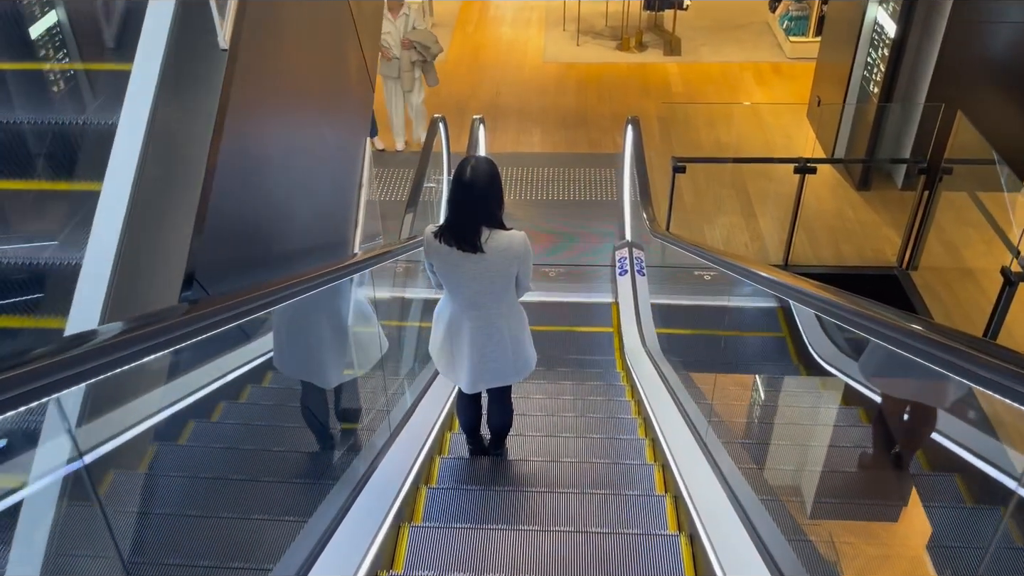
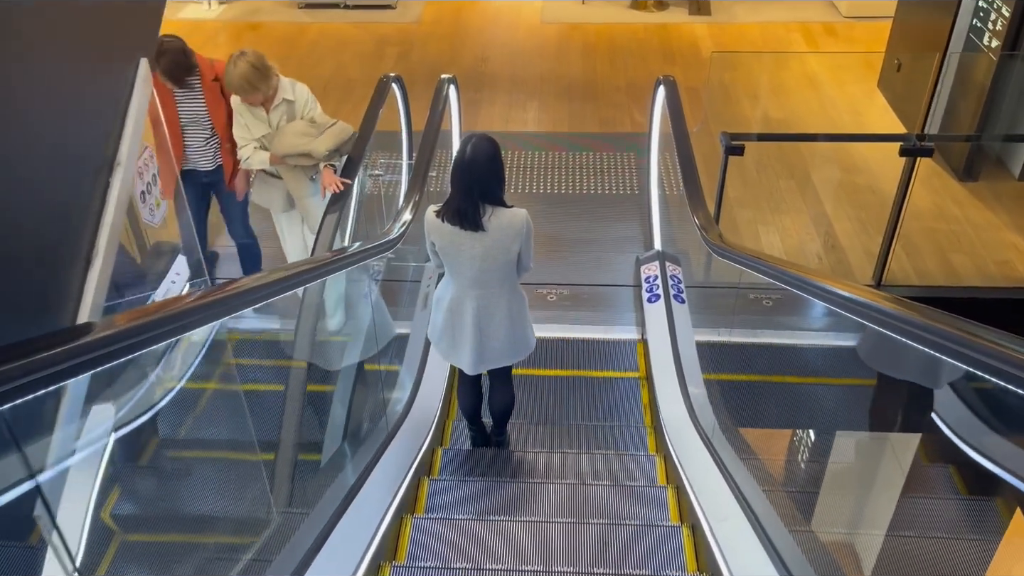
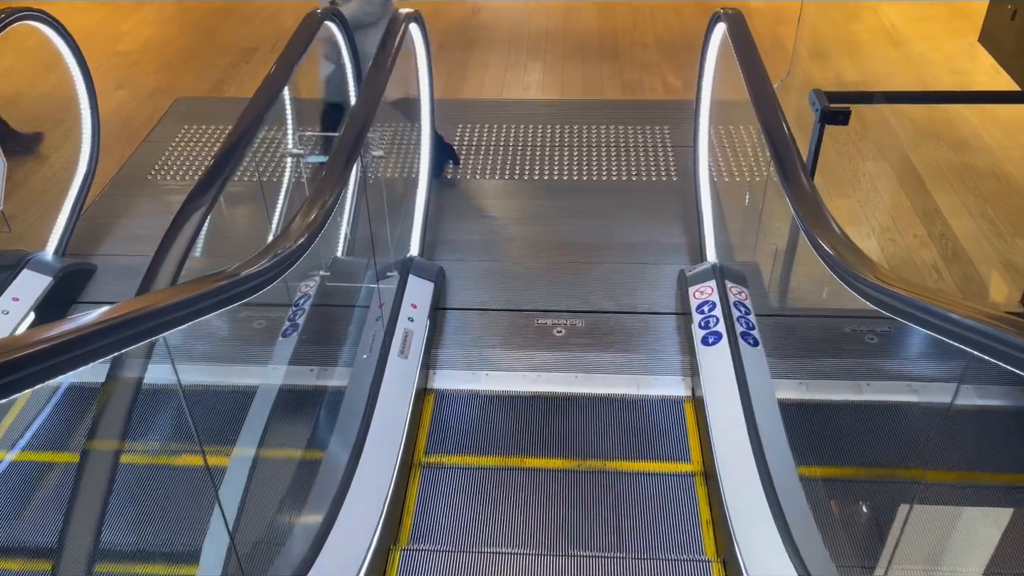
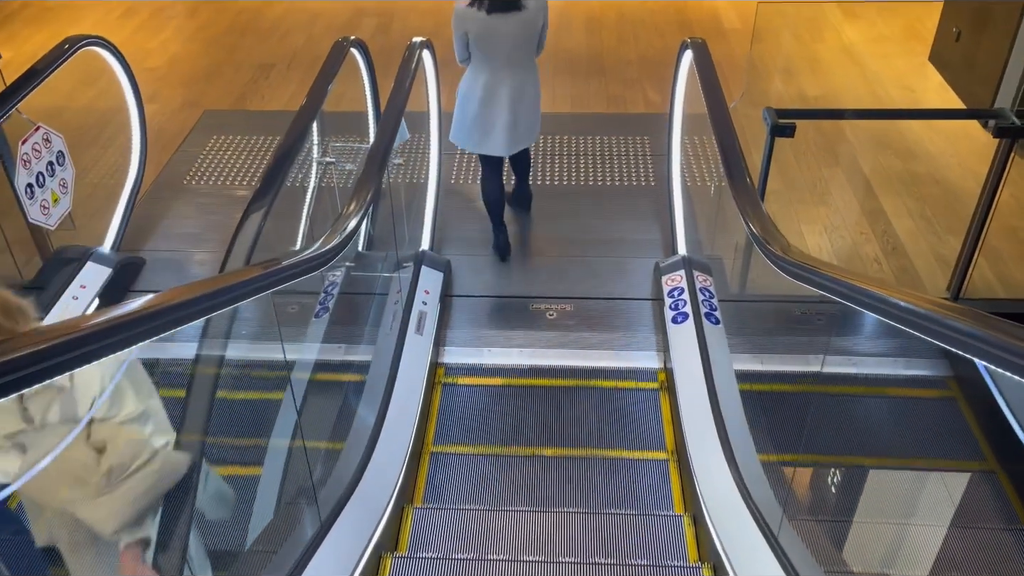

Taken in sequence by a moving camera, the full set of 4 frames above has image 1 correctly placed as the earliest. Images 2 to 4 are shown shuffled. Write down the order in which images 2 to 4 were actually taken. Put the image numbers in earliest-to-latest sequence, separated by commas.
2, 4, 3
